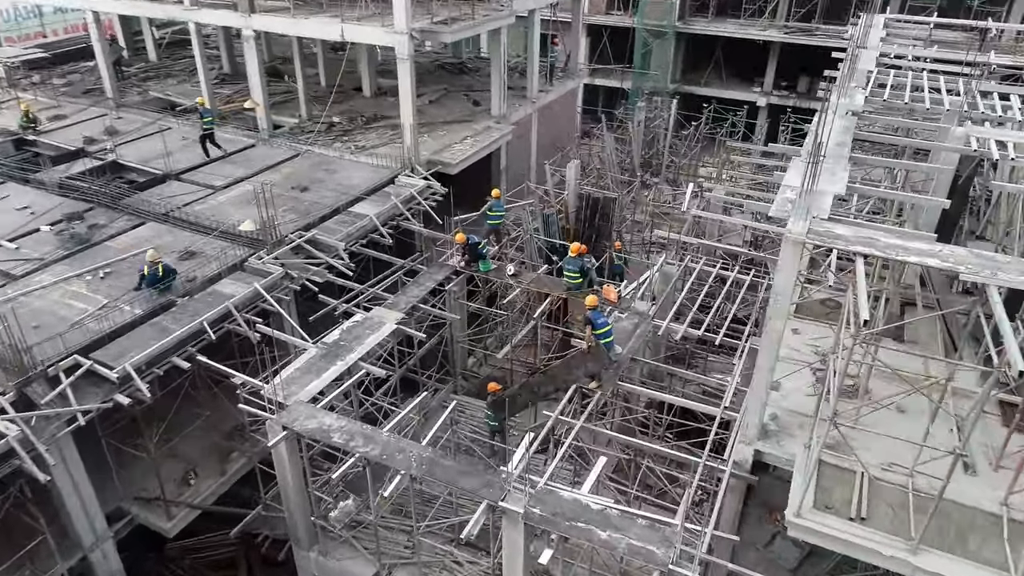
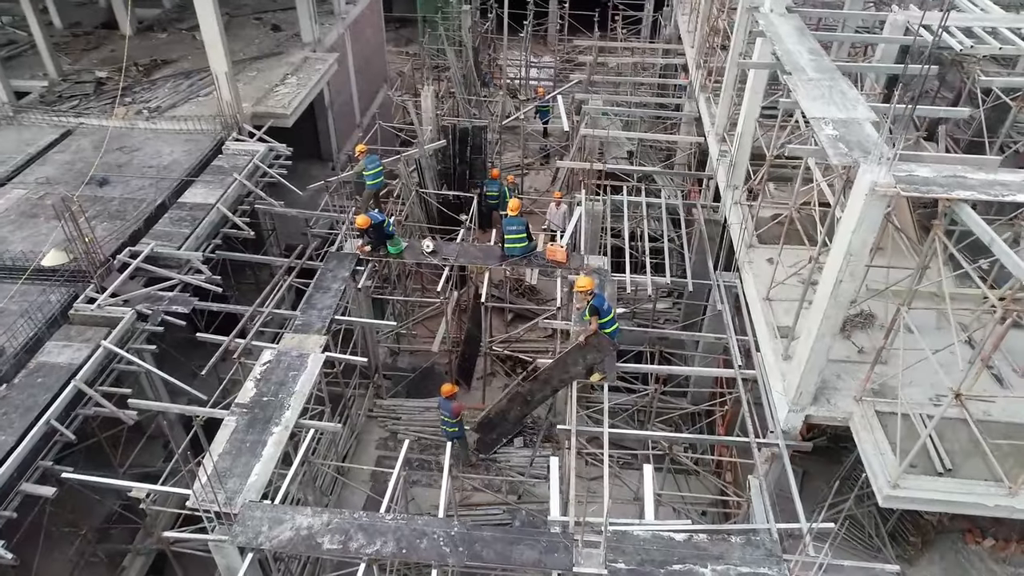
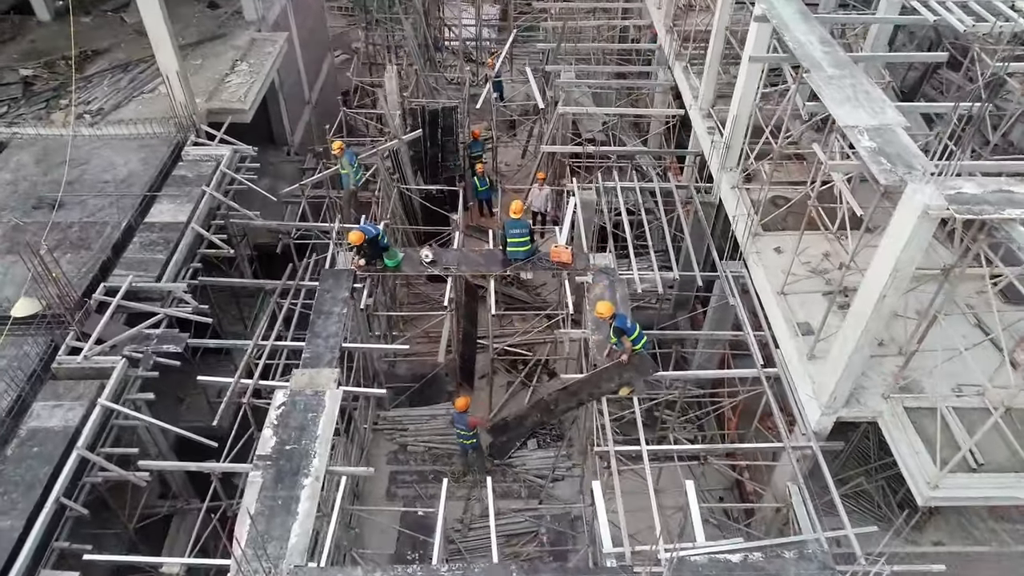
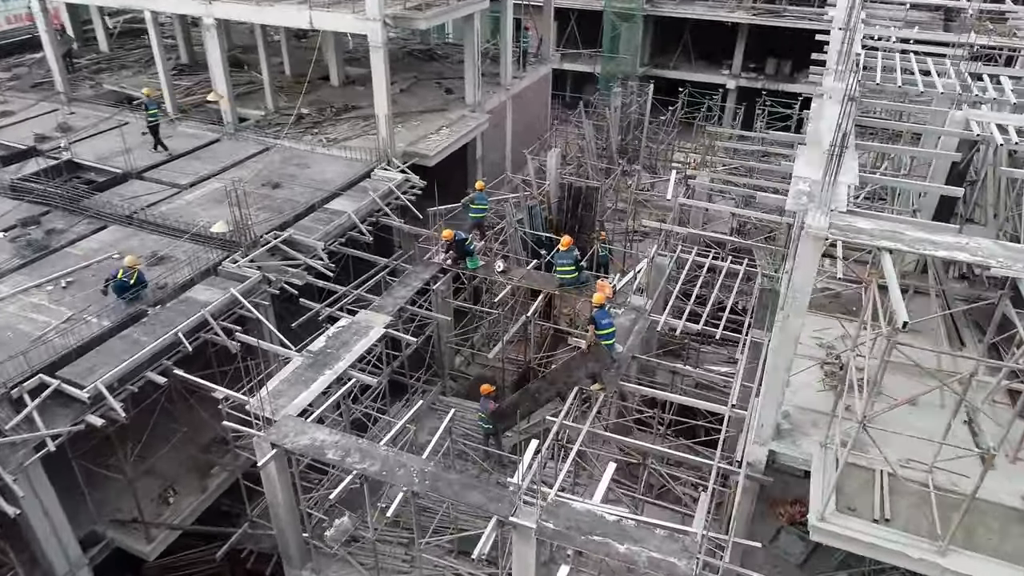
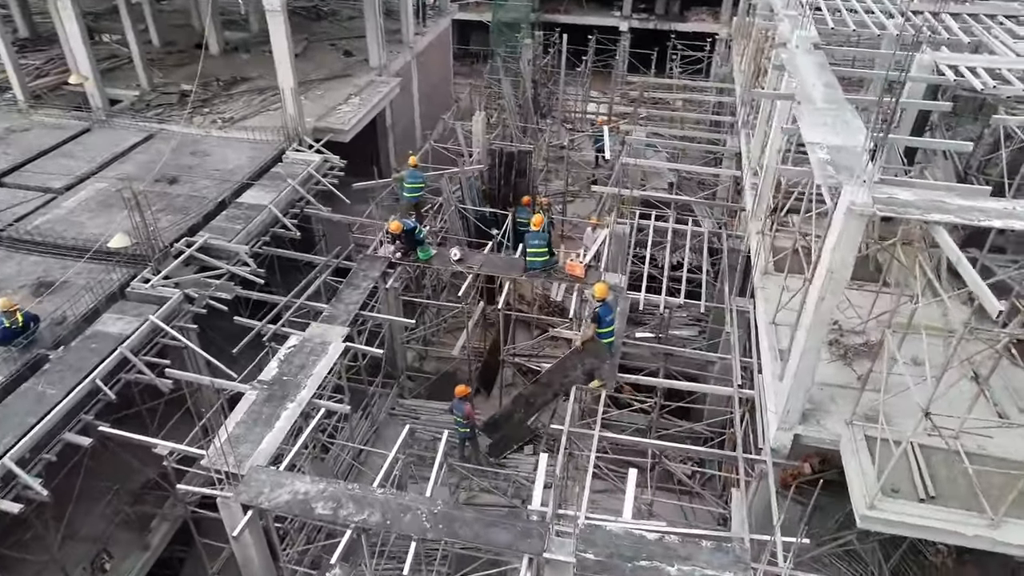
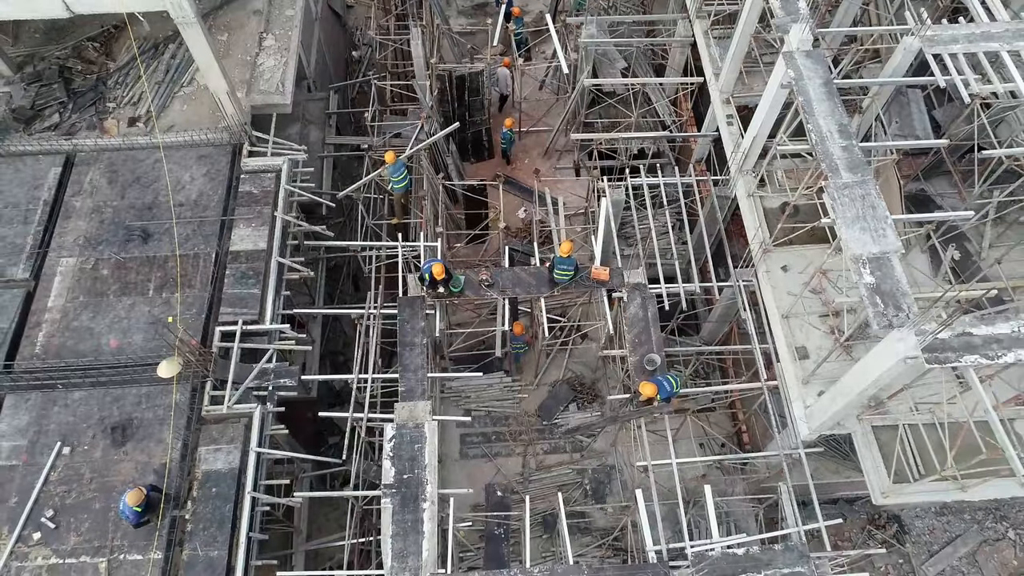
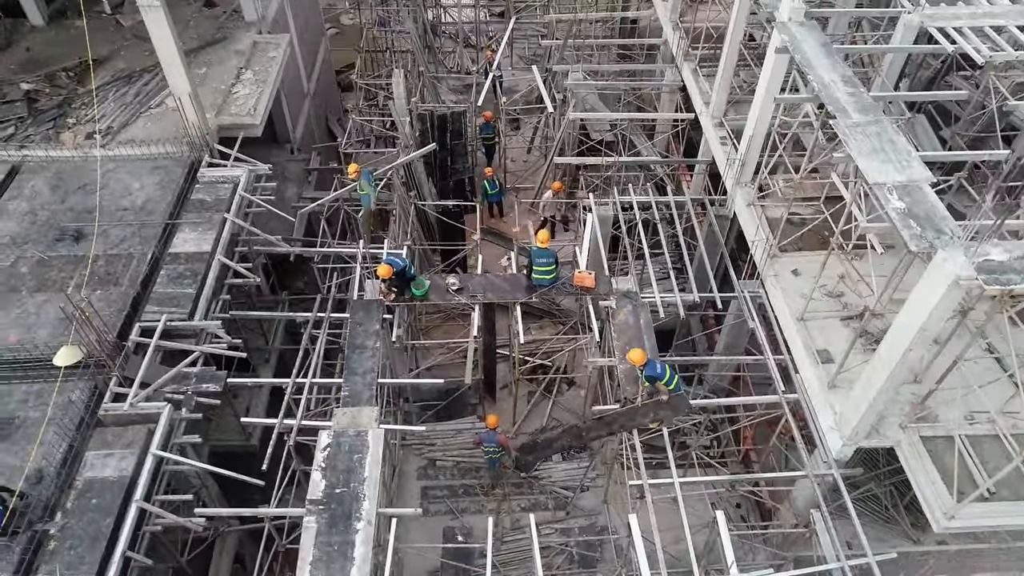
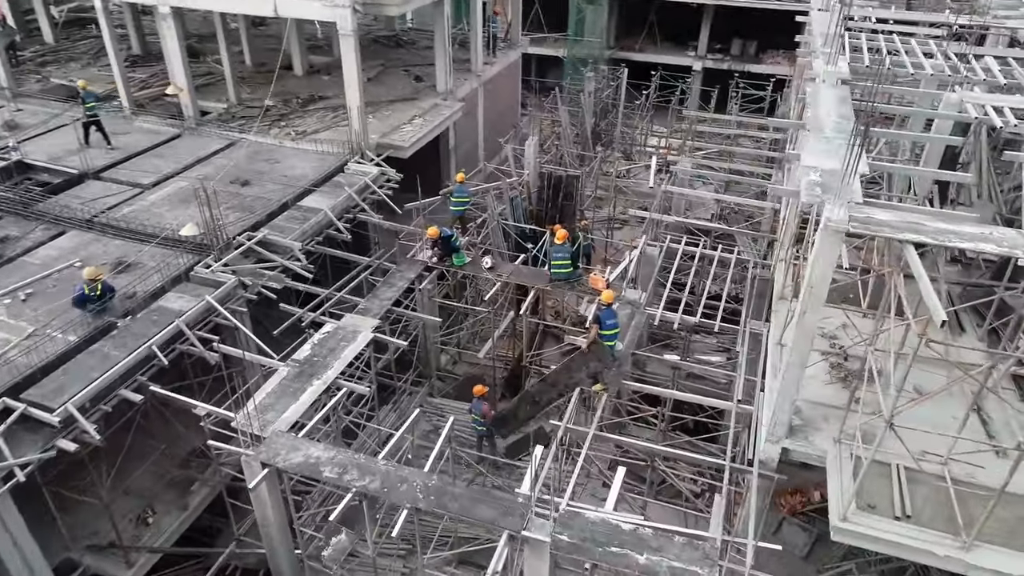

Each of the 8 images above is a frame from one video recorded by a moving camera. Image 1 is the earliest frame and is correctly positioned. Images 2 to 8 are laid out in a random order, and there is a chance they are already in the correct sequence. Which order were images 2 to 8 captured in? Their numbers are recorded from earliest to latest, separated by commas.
4, 8, 5, 2, 3, 7, 6
